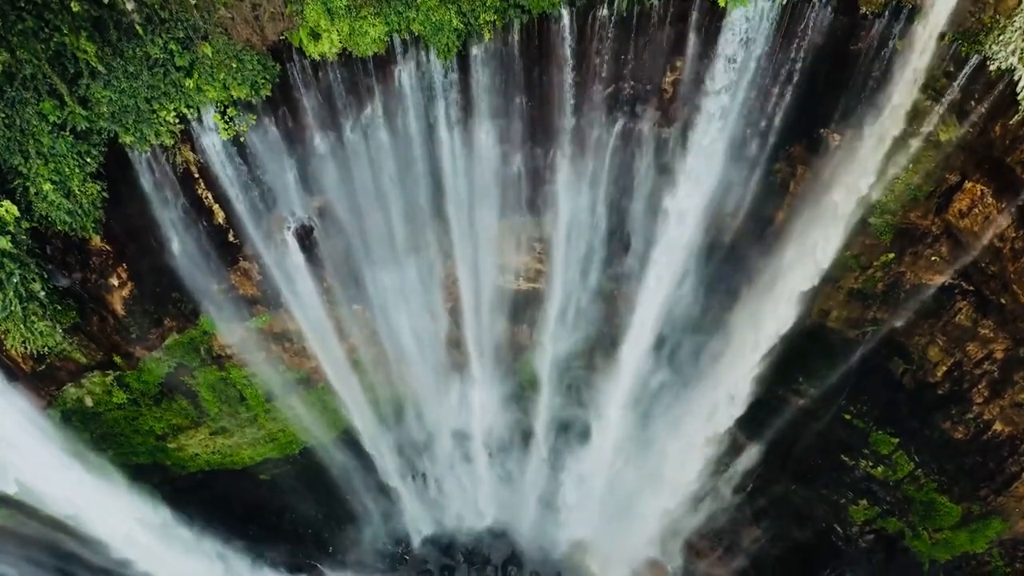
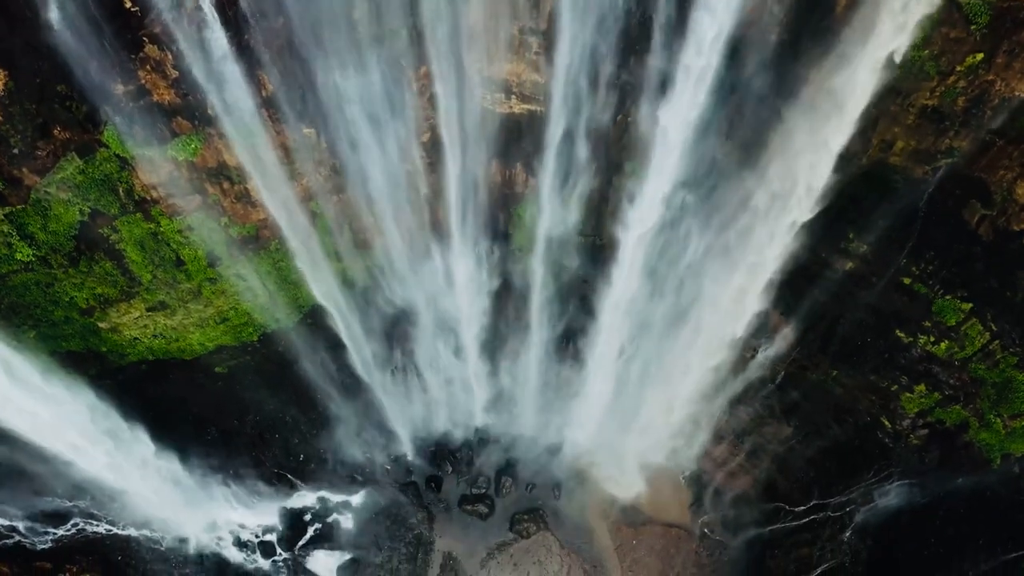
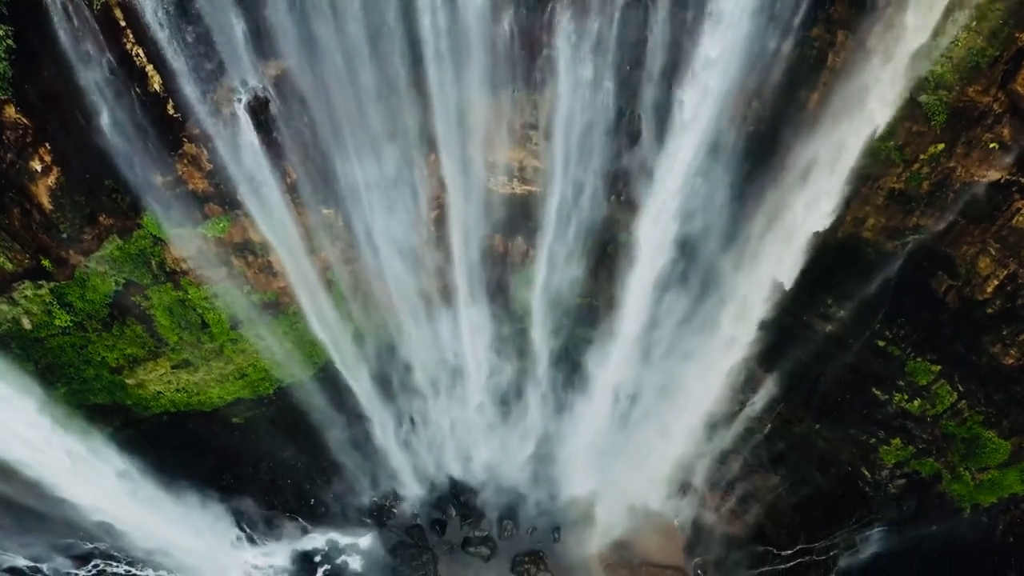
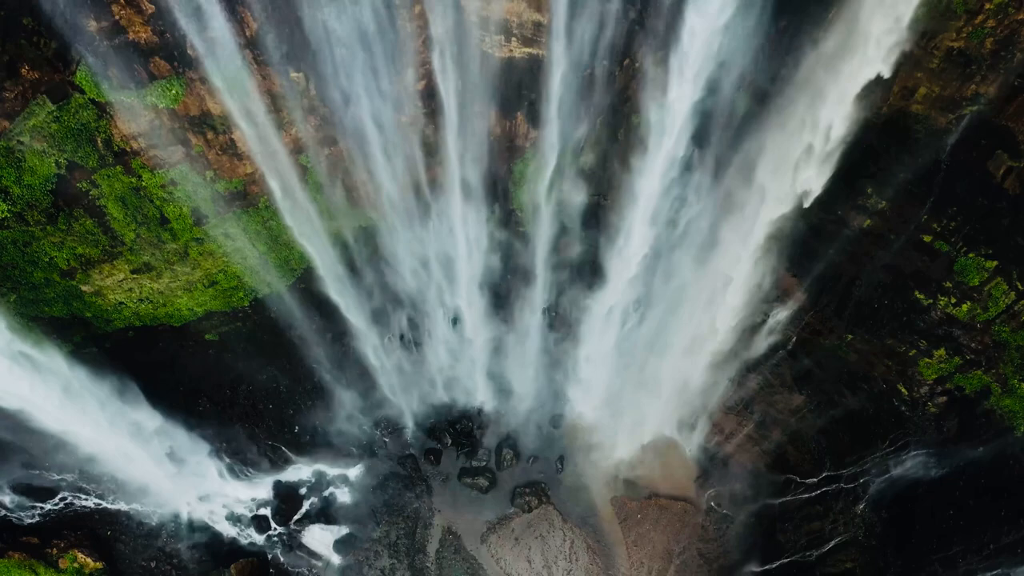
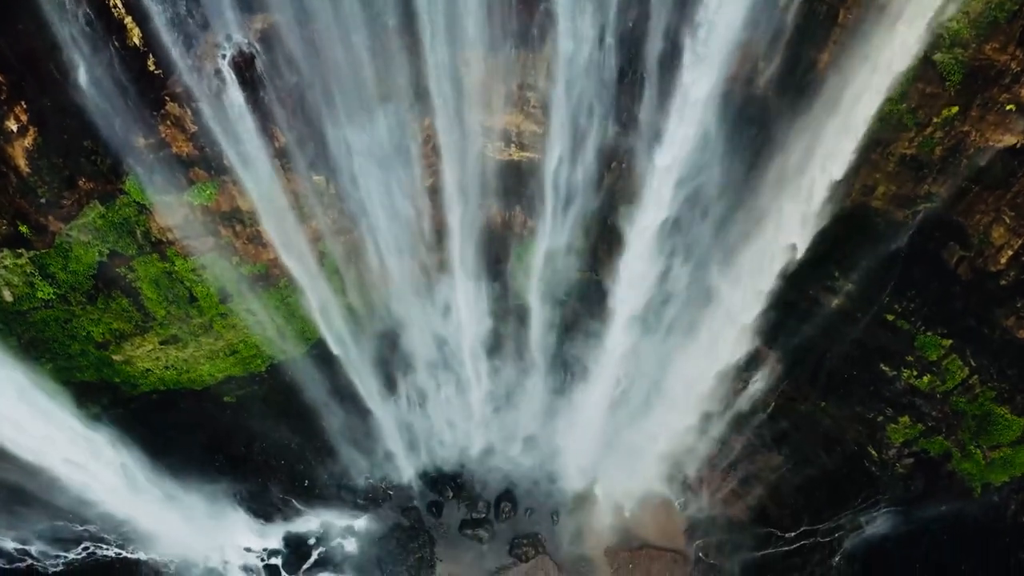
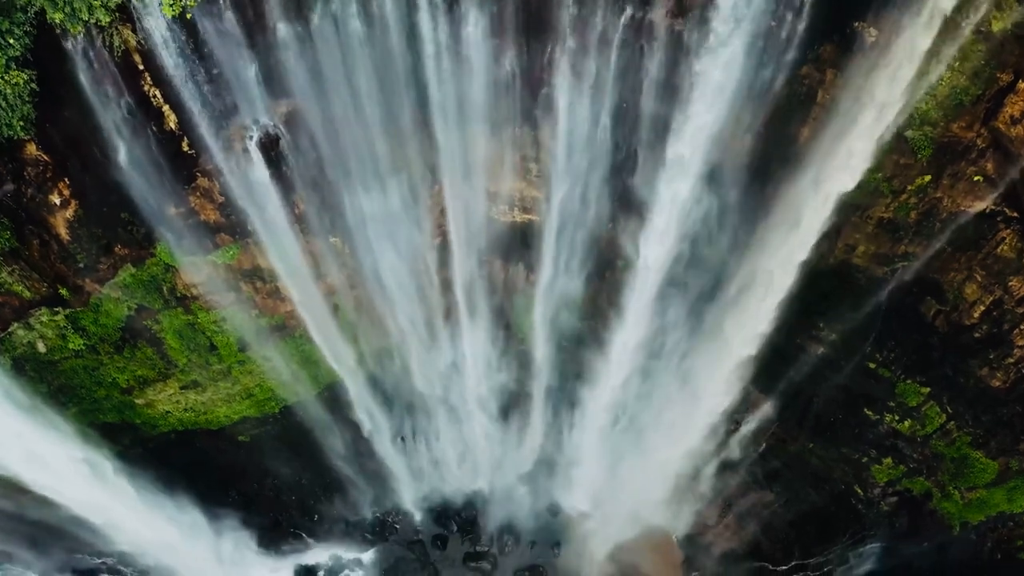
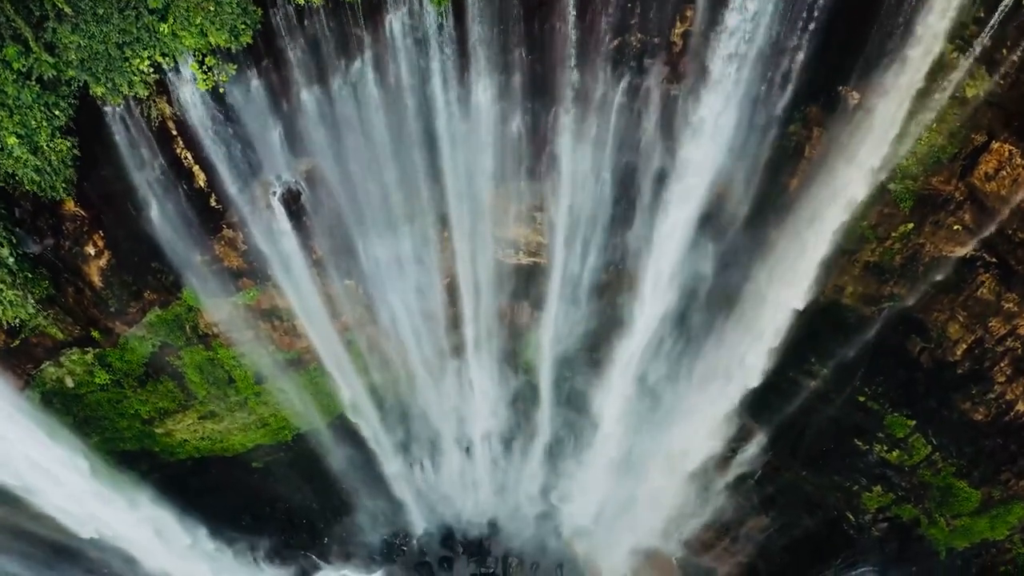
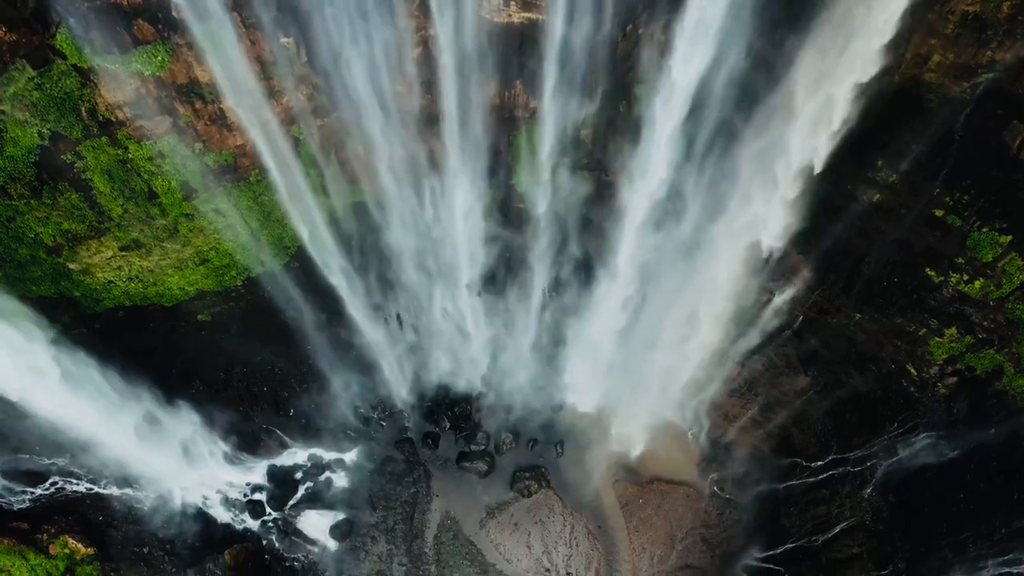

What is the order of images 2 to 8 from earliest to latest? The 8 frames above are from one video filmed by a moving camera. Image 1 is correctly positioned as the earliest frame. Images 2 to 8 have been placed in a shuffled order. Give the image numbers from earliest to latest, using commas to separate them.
7, 6, 3, 5, 2, 4, 8
